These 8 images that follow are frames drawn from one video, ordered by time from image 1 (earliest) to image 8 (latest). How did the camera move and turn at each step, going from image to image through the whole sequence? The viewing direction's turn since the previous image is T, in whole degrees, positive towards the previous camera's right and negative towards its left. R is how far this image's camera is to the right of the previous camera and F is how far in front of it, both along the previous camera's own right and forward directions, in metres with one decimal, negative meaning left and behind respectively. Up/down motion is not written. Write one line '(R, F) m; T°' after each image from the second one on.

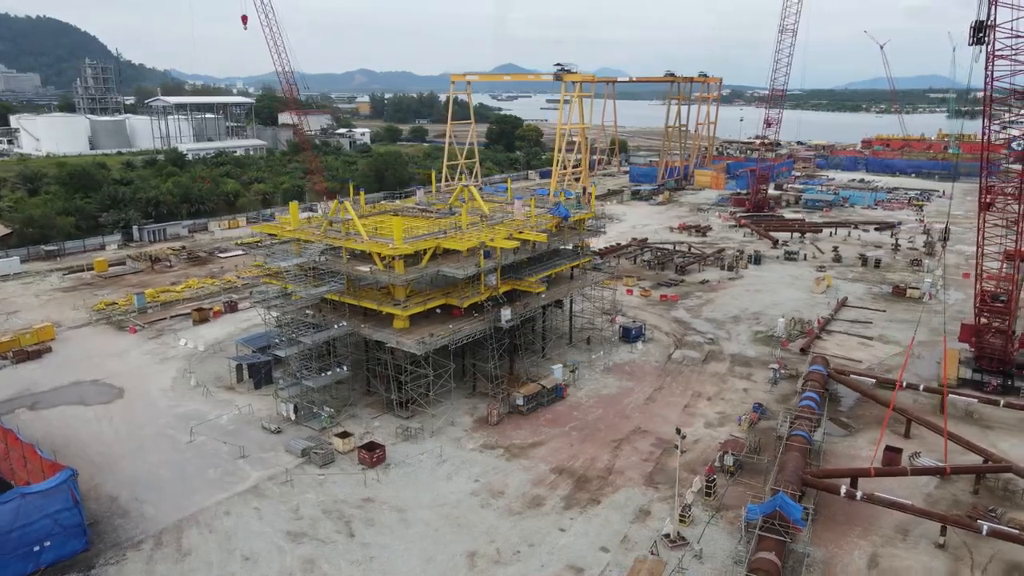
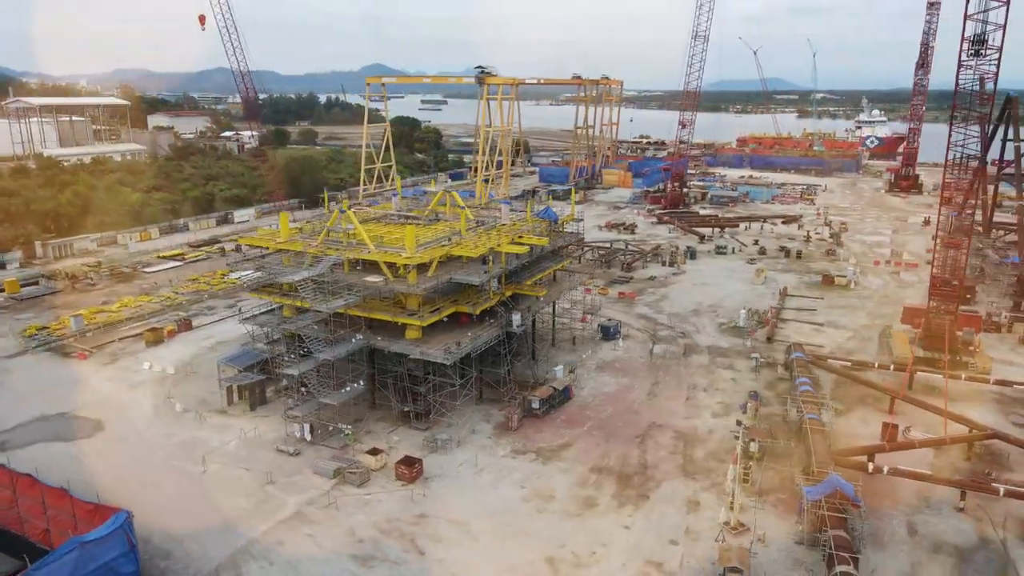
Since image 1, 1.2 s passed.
(-4.5, +0.3) m; +9°
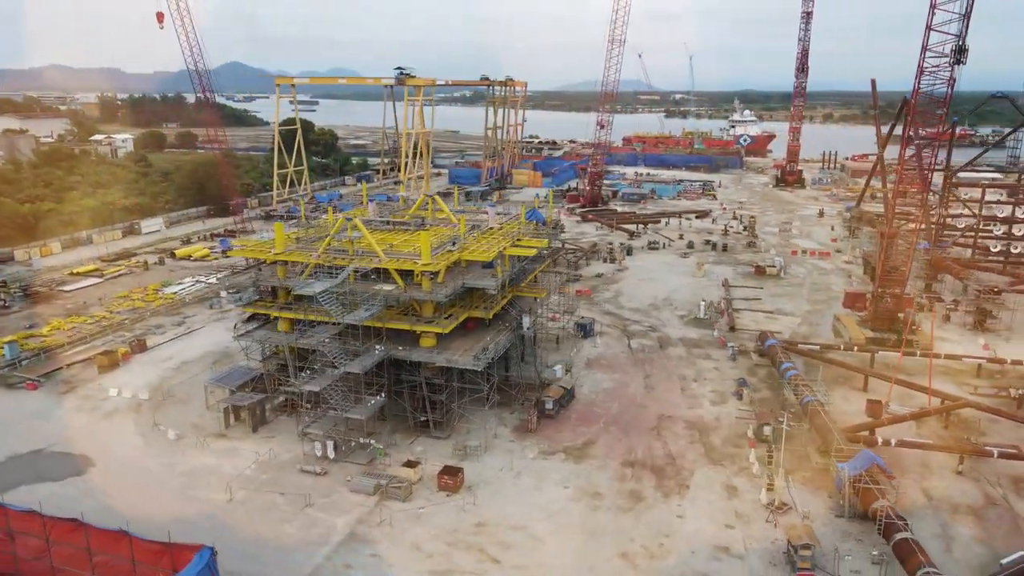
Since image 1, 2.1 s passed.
(-4.5, +0.3) m; +9°
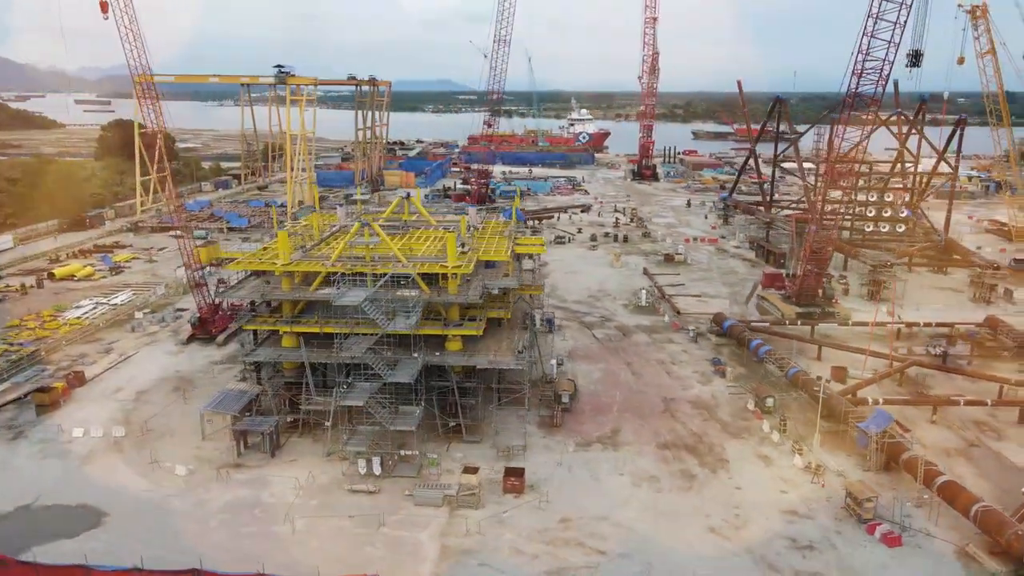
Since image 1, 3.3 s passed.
(-6.3, +0.7) m; +13°
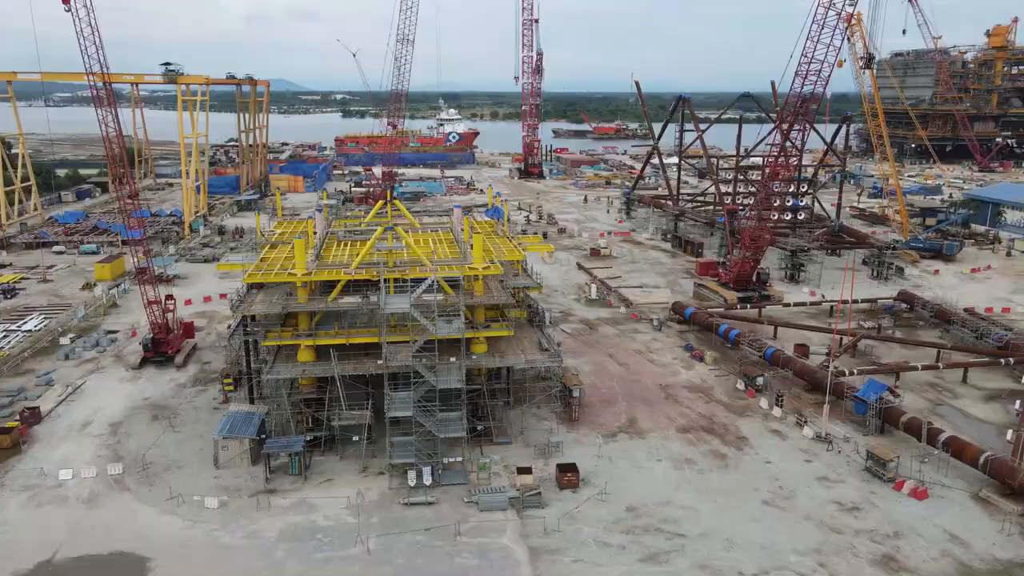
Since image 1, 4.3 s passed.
(-5.4, +0.5) m; +11°
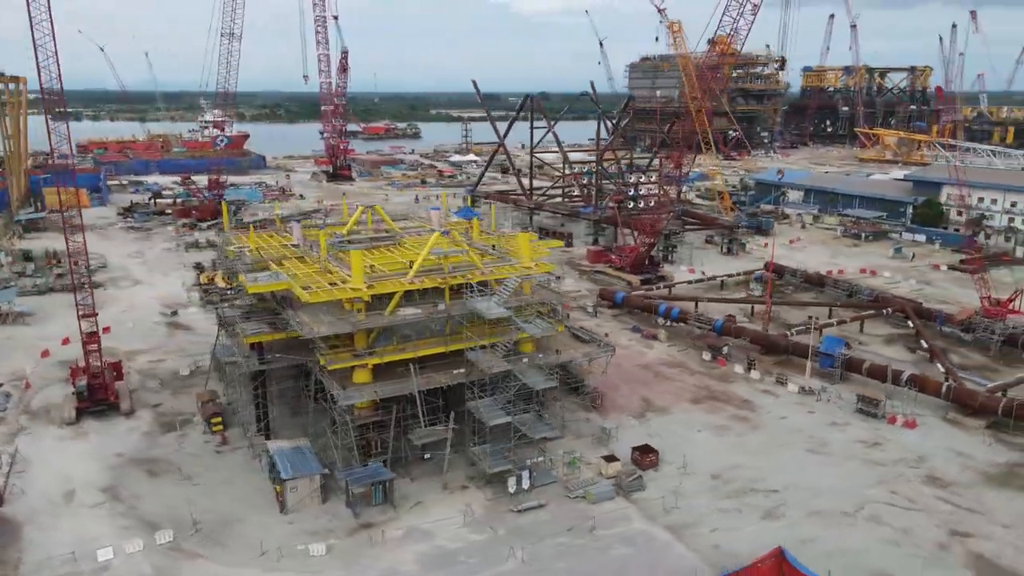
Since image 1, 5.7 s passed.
(-8.9, +1.5) m; +19°
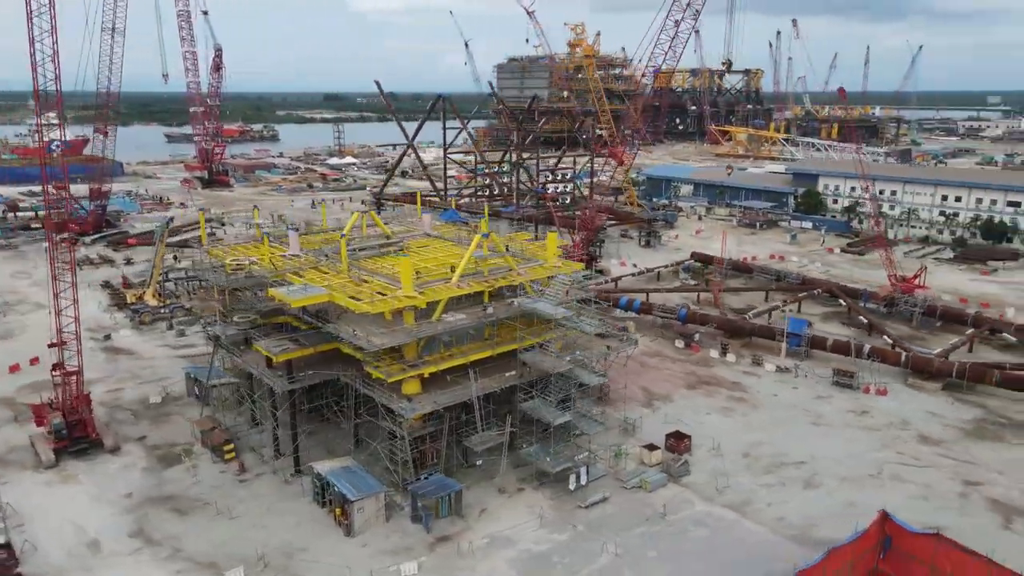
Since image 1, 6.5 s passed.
(-5.3, +0.5) m; +11°
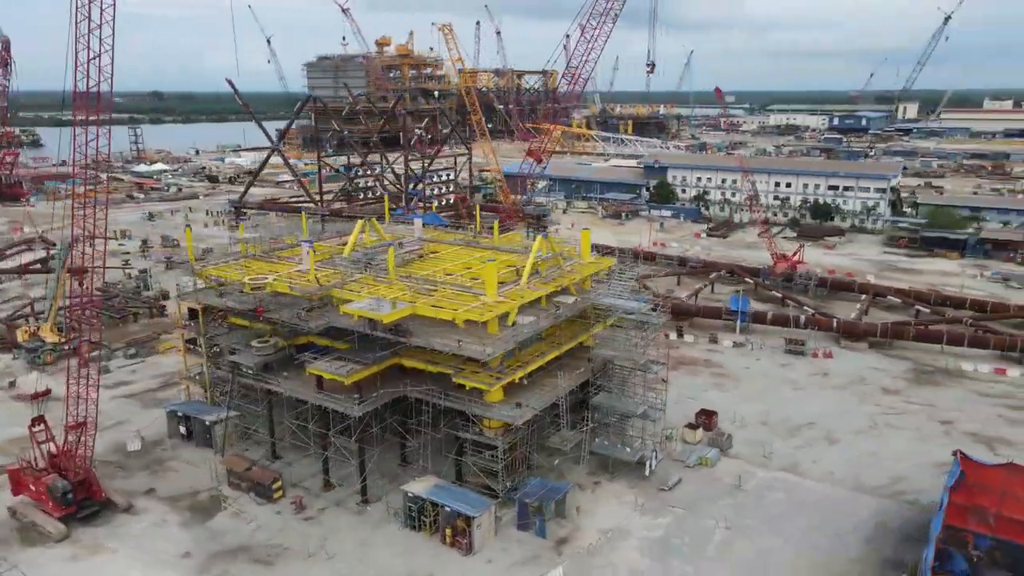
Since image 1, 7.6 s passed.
(-7.5, +1.0) m; +16°
